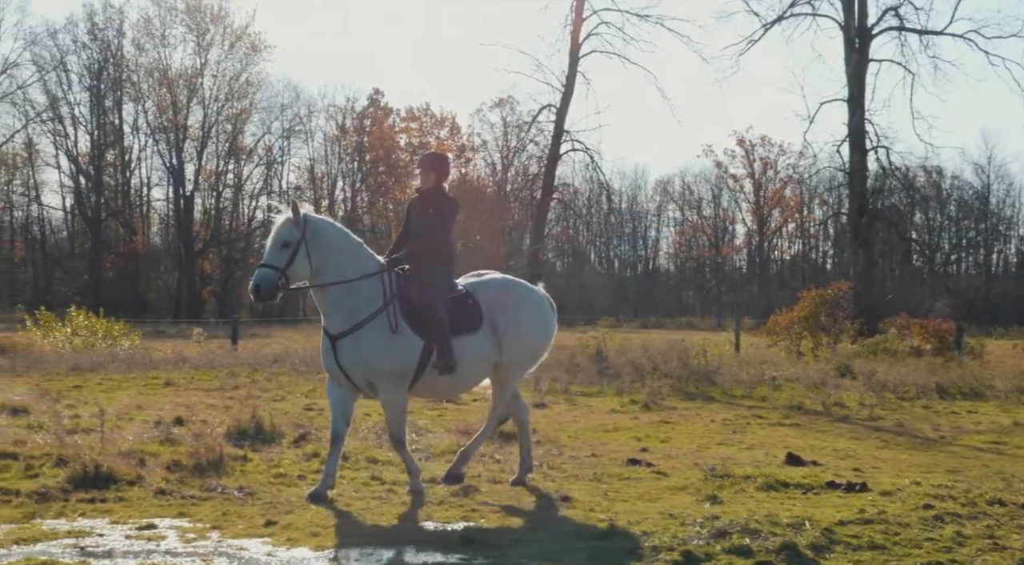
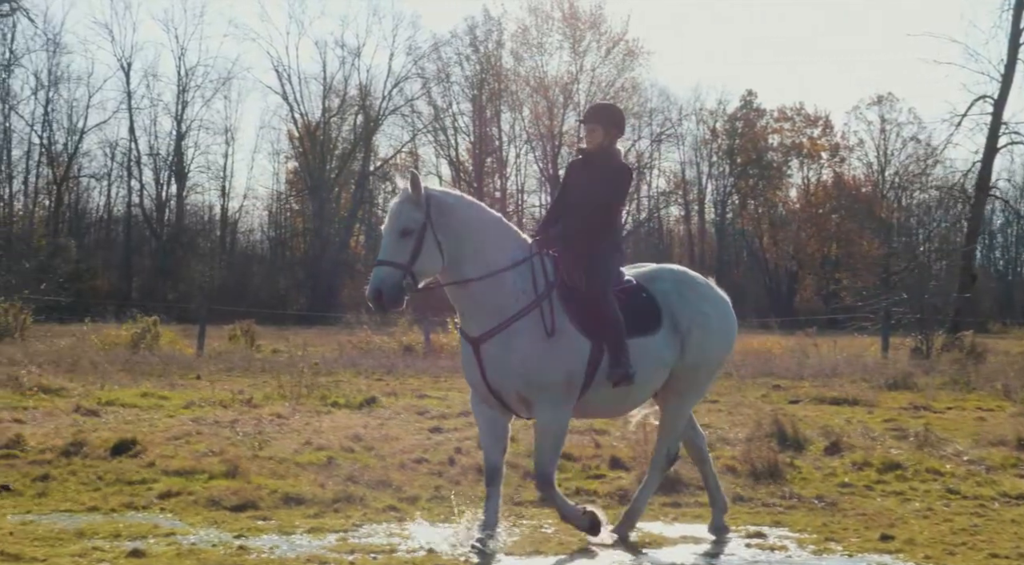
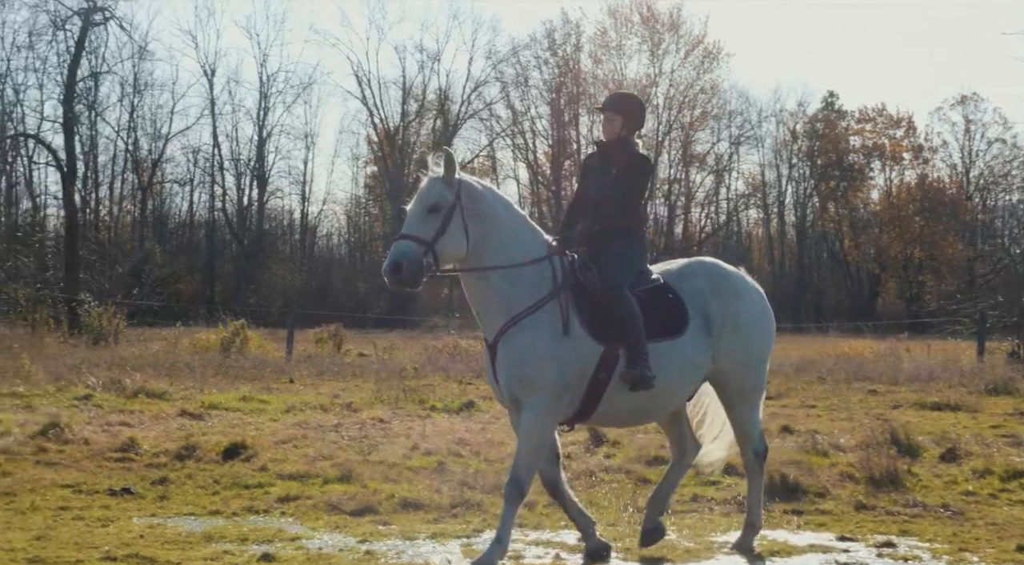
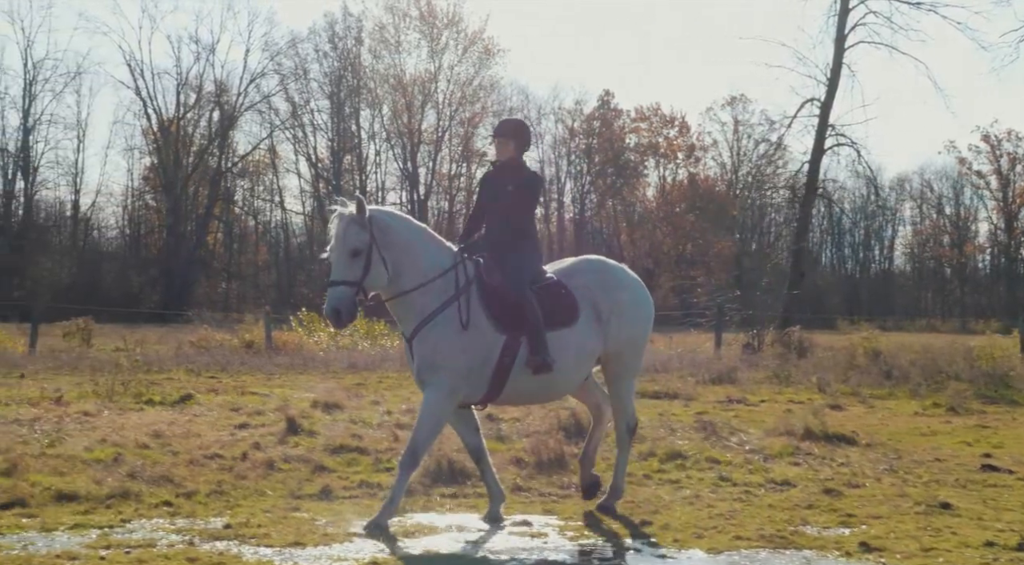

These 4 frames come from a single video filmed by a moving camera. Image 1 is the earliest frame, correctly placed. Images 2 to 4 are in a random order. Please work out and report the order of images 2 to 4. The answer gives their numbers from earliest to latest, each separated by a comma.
4, 2, 3
